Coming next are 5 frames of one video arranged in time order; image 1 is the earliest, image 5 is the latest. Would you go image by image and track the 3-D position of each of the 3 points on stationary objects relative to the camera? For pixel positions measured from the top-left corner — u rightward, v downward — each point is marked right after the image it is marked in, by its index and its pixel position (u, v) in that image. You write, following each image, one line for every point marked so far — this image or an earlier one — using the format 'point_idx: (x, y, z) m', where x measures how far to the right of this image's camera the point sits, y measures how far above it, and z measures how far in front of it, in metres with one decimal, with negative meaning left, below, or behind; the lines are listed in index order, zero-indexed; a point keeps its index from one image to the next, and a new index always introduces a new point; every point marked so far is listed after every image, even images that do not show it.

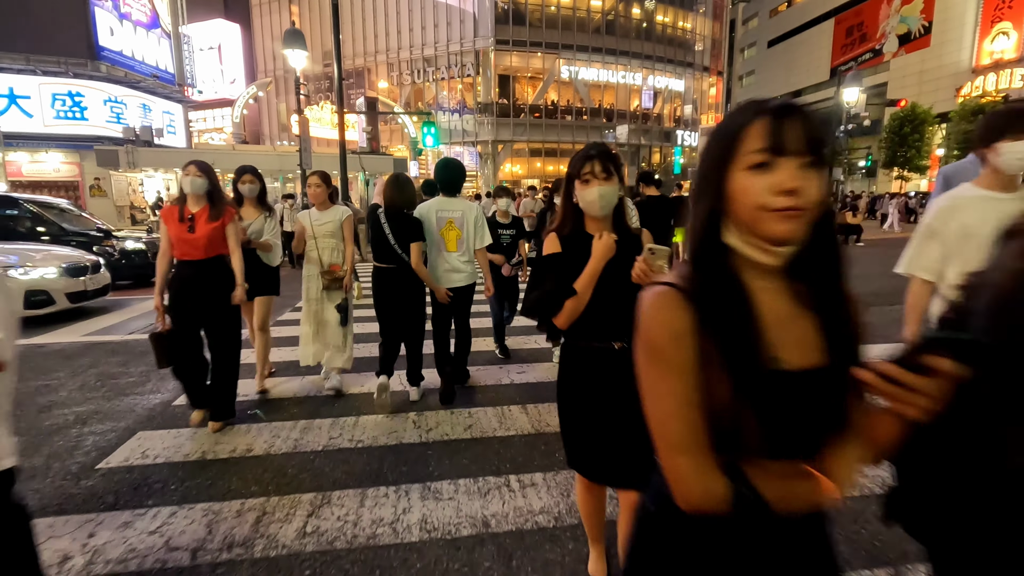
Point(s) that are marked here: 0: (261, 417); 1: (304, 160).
0: (-2.0, -1.1, +4.3) m
1: (-6.4, +3.9, +16.5) m
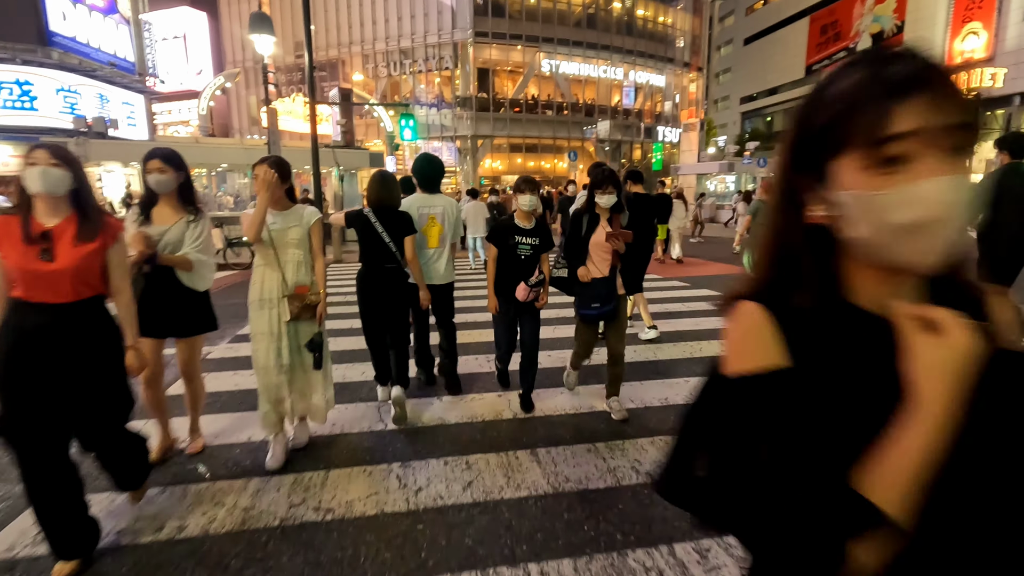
0: (-2.0, -1.2, +3.5) m
1: (-6.9, +3.9, +15.4) m
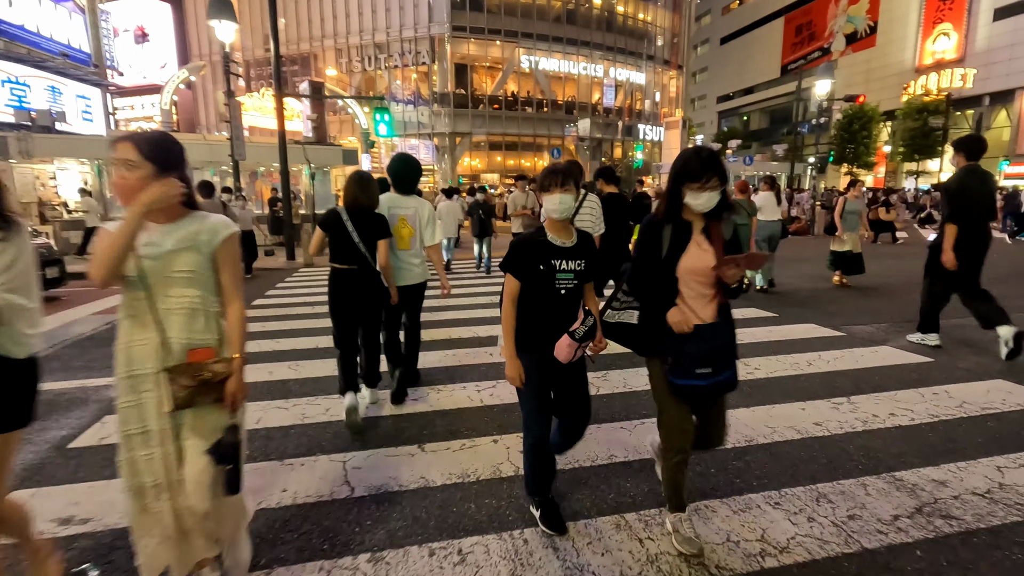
0: (-2.0, -1.3, +2.6) m
1: (-7.4, +3.7, +14.3) m
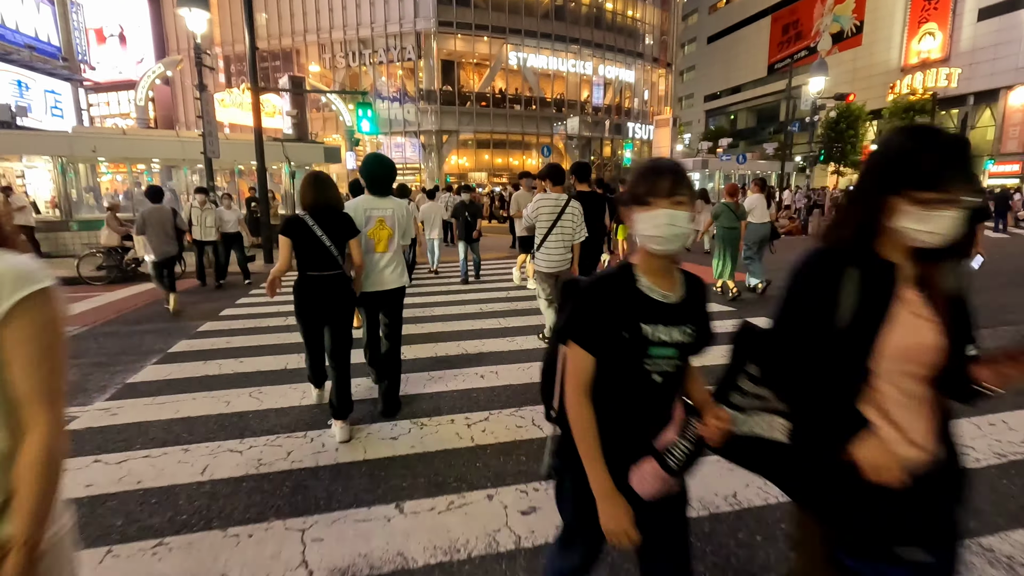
0: (-1.9, -1.5, +1.9) m
1: (-7.6, +3.6, +13.5) m
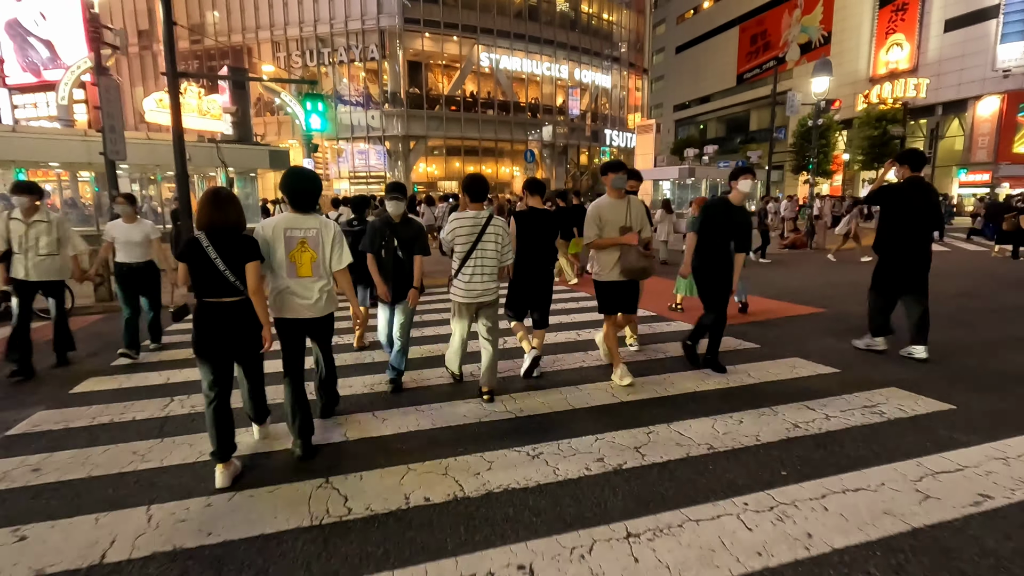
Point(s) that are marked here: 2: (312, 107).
0: (-1.5, -1.9, -0.6) m
1: (-8.0, +2.8, +10.7) m
2: (-6.5, +5.8, +17.7) m
